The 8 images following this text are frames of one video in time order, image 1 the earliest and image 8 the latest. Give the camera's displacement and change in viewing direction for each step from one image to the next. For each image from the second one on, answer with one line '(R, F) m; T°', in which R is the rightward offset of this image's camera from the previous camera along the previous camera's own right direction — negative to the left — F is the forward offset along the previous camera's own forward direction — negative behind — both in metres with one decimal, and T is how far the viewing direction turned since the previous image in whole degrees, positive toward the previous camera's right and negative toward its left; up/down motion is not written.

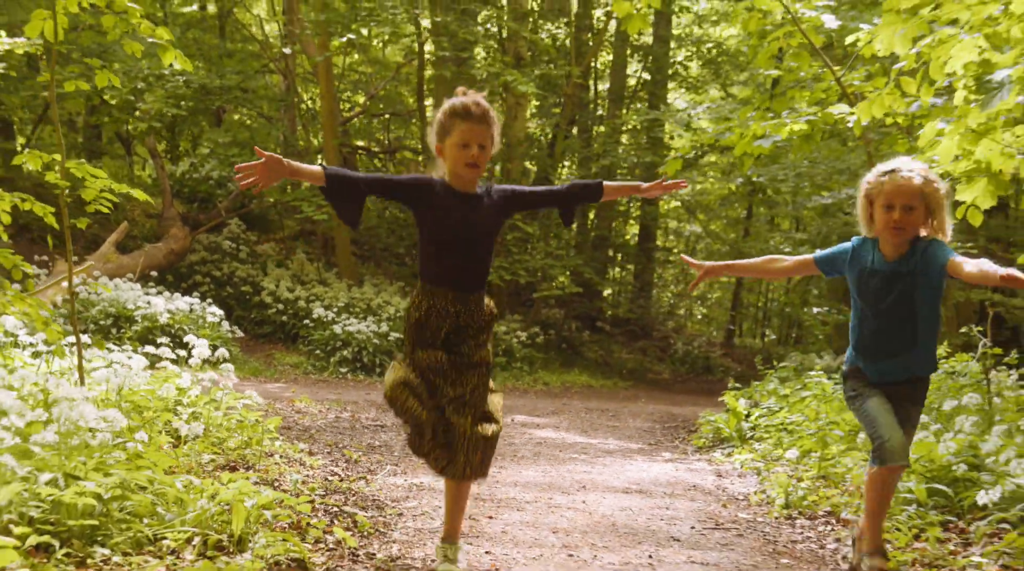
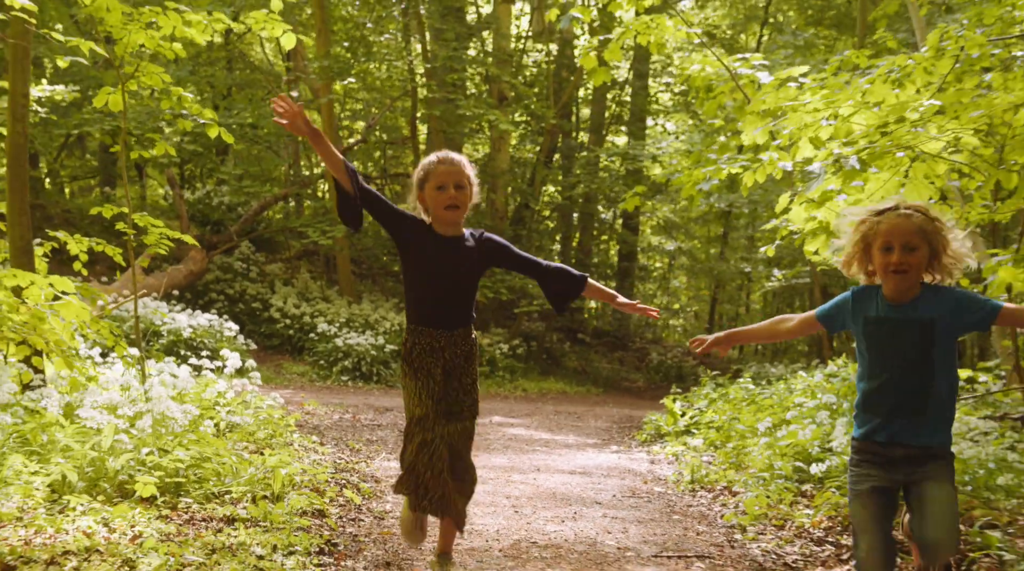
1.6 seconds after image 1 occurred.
(+0.2, -1.6) m; 0°
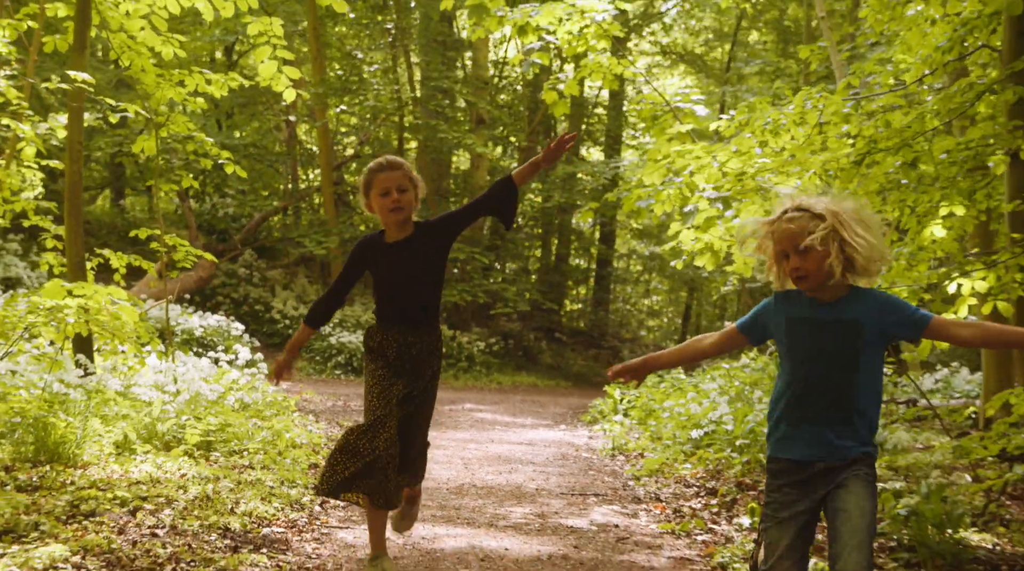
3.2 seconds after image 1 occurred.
(+0.3, -1.8) m; 0°
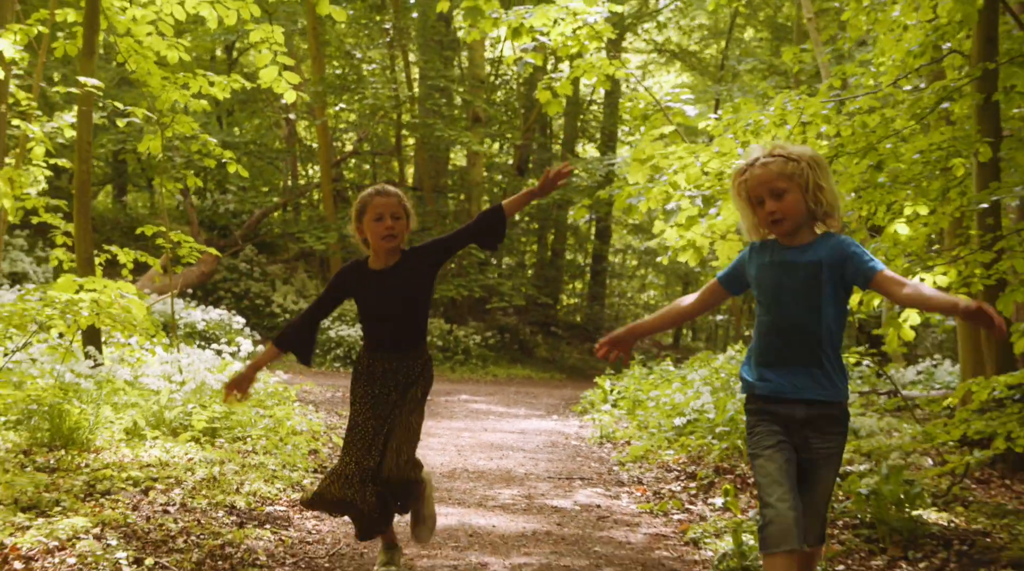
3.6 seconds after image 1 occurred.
(+0.1, -0.4) m; 0°
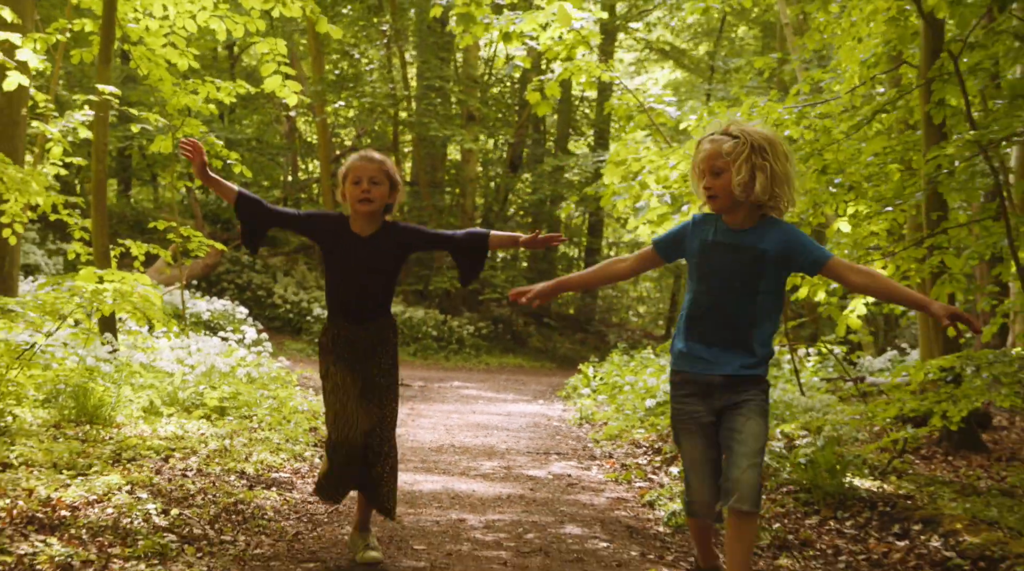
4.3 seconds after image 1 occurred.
(+0.1, -0.7) m; 0°
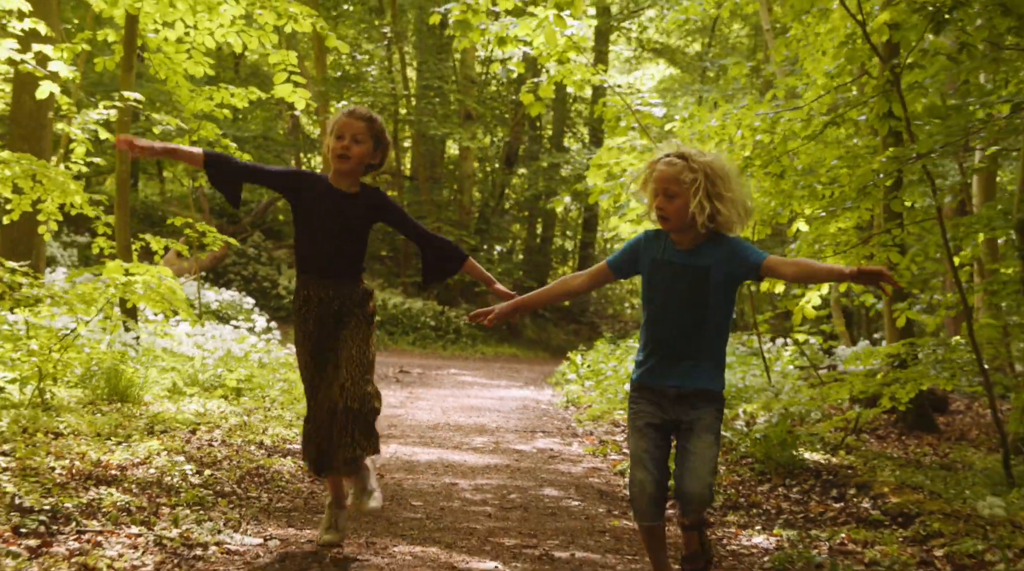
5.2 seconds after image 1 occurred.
(+0.1, -0.8) m; 0°
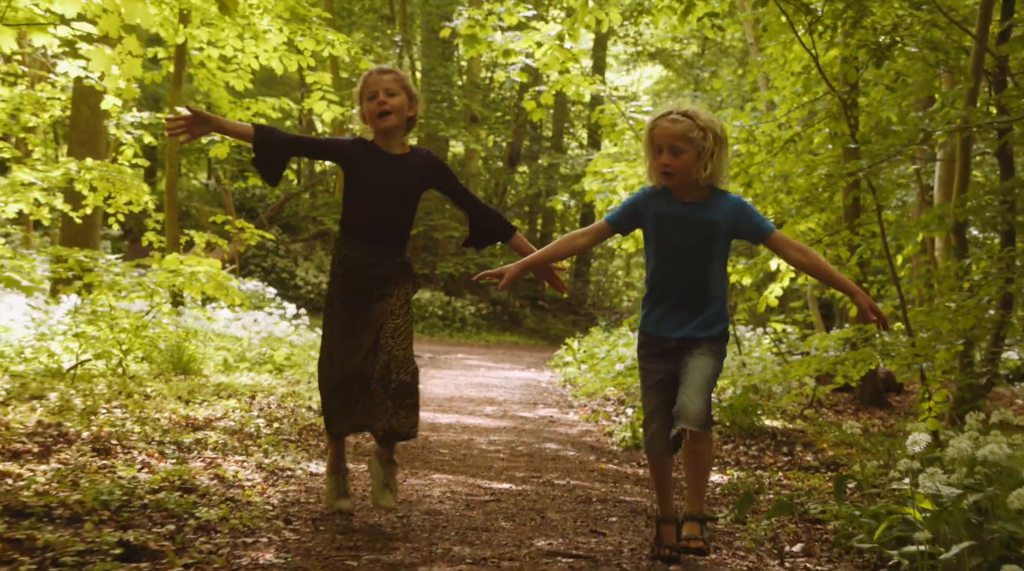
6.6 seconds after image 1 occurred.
(-0.1, -1.3) m; 0°
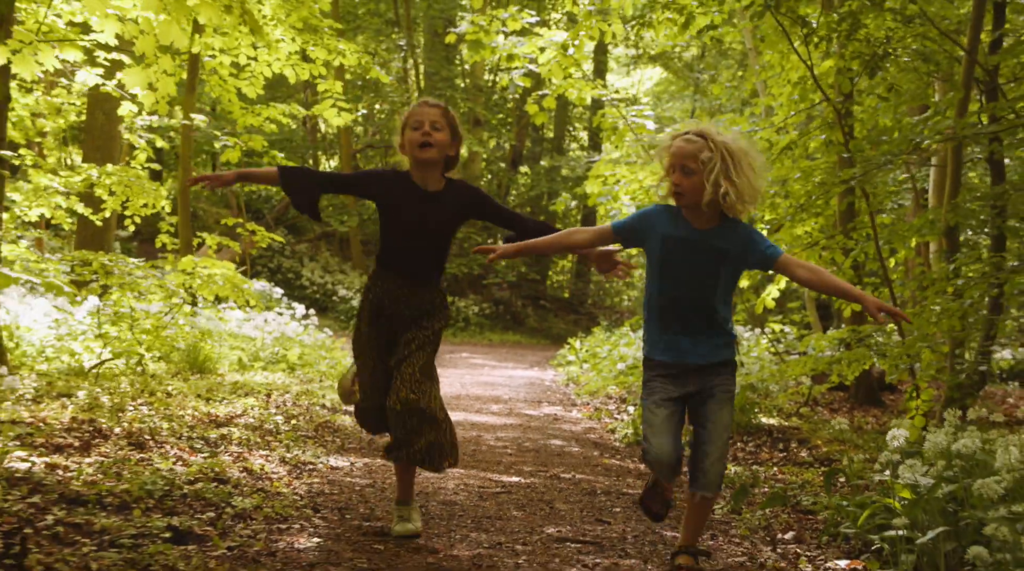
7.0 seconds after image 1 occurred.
(-0.1, -0.3) m; 0°
